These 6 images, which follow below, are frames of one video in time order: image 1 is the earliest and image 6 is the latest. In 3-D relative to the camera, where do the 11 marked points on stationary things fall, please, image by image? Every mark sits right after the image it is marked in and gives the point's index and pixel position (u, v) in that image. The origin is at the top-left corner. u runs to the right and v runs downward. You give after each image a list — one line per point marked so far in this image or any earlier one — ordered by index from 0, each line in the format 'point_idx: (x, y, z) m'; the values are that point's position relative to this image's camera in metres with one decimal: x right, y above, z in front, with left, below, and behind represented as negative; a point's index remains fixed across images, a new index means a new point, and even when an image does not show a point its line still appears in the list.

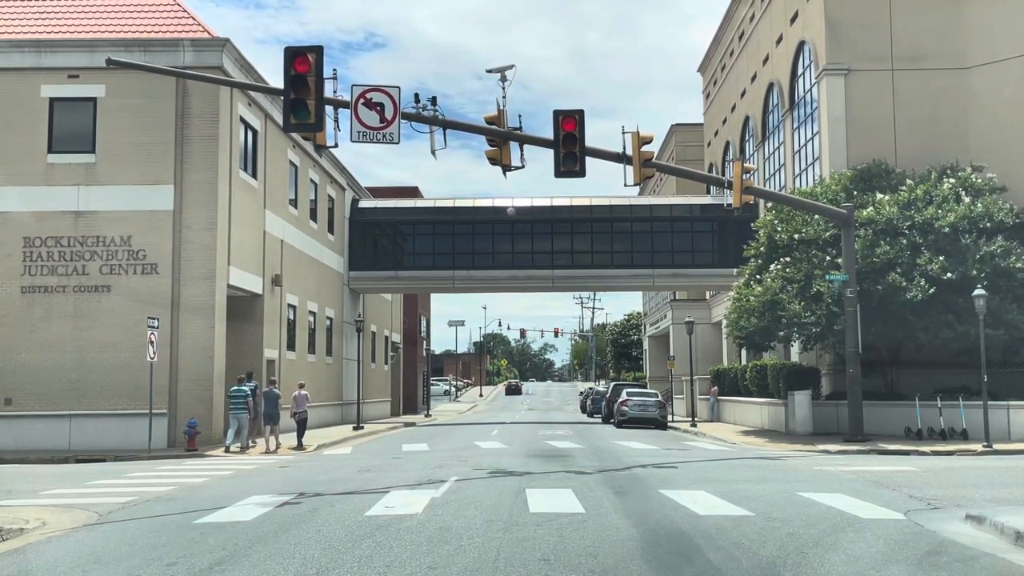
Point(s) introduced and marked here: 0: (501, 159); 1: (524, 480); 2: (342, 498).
0: (-0.2, +2.4, +16.9) m
1: (+0.2, -2.9, +14.2) m
2: (-2.2, -2.7, +11.8) m
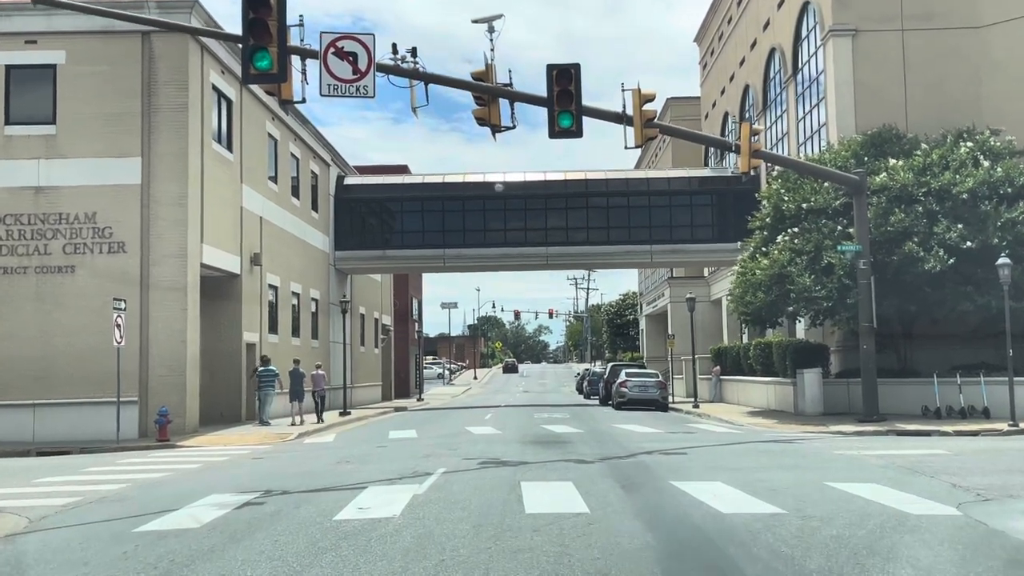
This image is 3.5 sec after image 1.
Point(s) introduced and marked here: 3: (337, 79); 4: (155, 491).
0: (-0.4, +2.8, +15.4) m
1: (+0.1, -2.5, +12.8) m
2: (-2.2, -2.4, +10.4) m
3: (-2.4, +2.9, +12.9) m
4: (-4.7, -2.7, +12.2) m
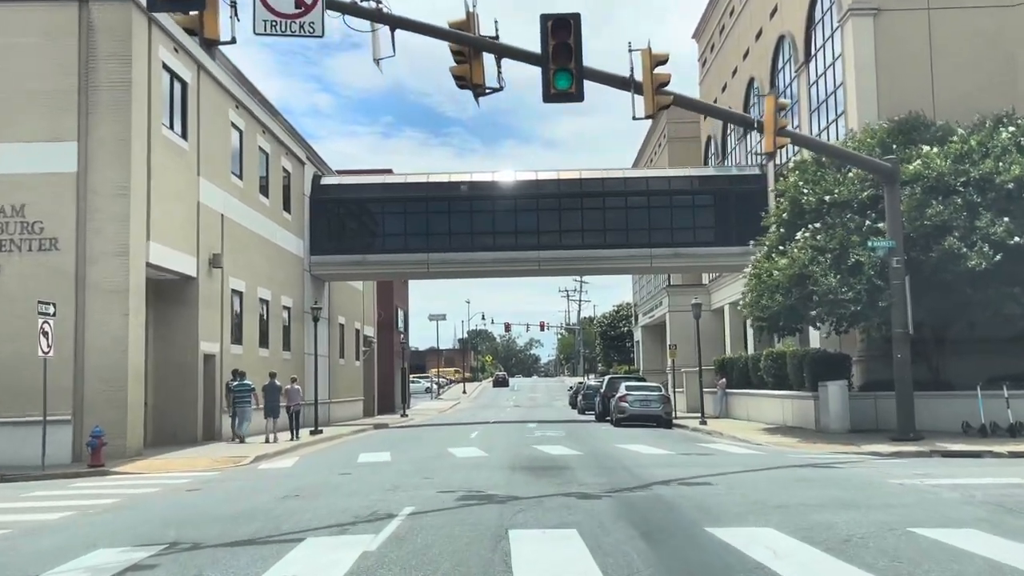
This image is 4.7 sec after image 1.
0: (-0.6, +2.9, +12.7) m
1: (0.0, -2.4, +10.0) m
2: (-2.4, -2.2, +7.6) m
3: (-2.6, +3.0, +10.2) m
4: (-4.9, -2.6, +9.4) m
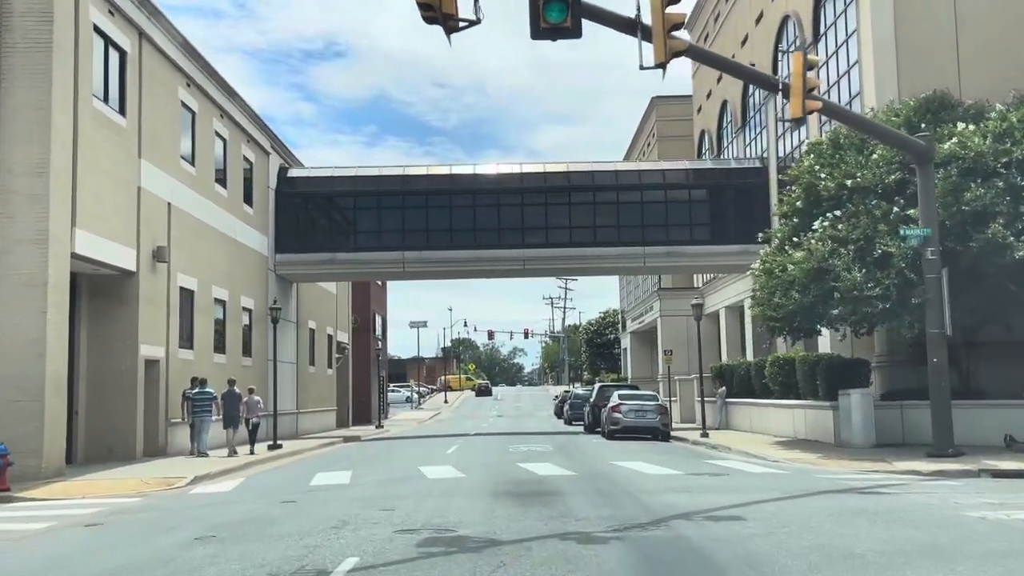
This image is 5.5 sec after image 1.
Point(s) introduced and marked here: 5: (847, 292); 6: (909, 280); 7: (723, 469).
0: (-0.8, +3.1, +10.1) m
1: (-0.2, -2.2, +7.4) m
2: (-2.5, -2.0, +4.9) m
3: (-2.8, +3.2, +7.6) m
4: (-5.0, -2.3, +6.7) m
5: (+6.7, -0.1, +18.5) m
6: (+7.8, +0.2, +18.2) m
7: (+3.7, -3.2, +16.2) m
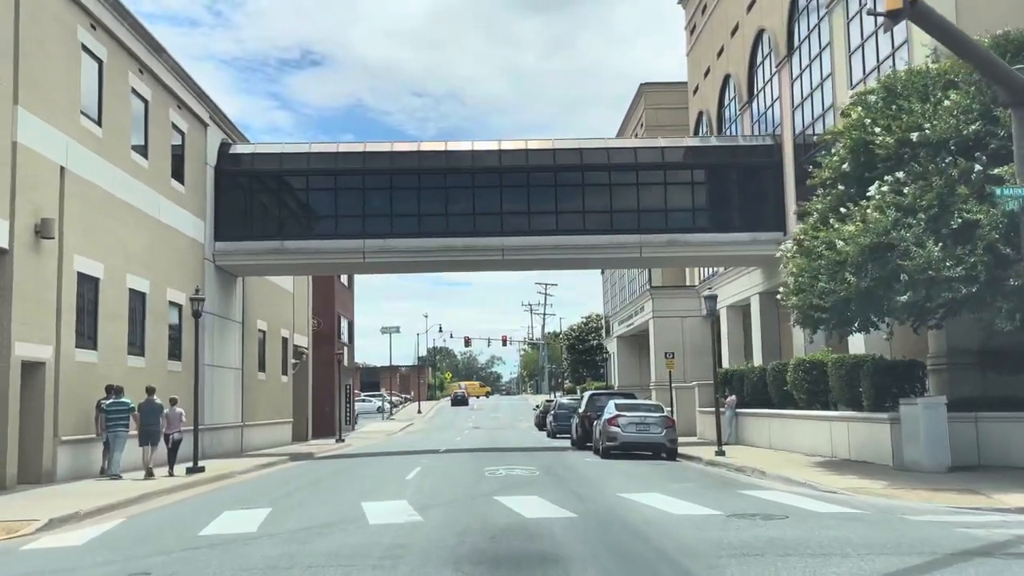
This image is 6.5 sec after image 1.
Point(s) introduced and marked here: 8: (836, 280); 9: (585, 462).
0: (-1.0, +3.5, +5.8) m
1: (-0.3, -1.8, +3.0) m
2: (-2.5, -1.5, +0.5) m
3: (-2.9, +3.7, +3.3) m
4: (-5.1, -1.9, +2.2) m
5: (+6.3, +0.2, +14.3) m
6: (+7.4, +0.5, +14.1) m
7: (+3.4, -2.8, +11.9) m
8: (+5.5, +0.1, +16.0) m
9: (+1.6, -3.7, +19.9) m
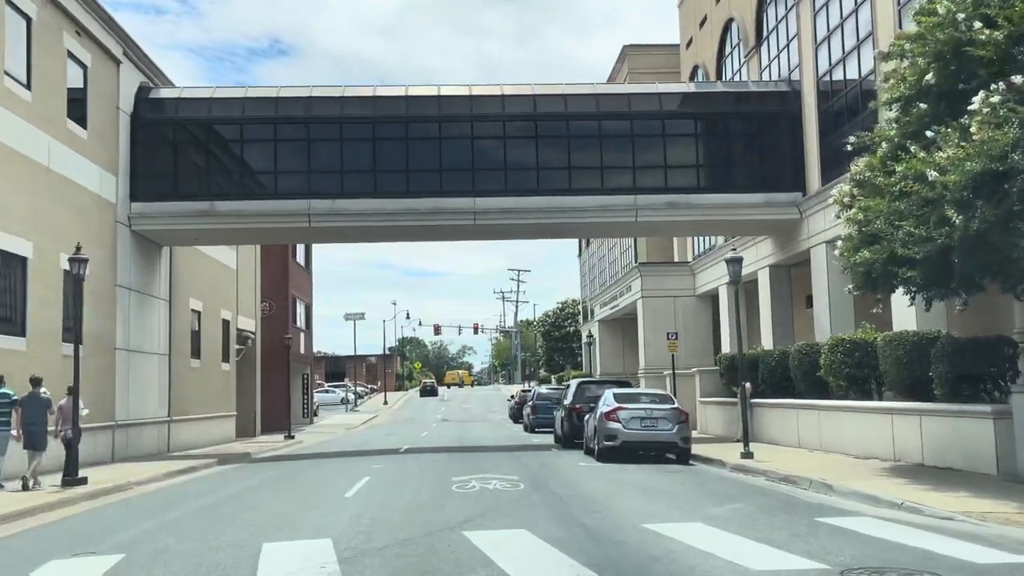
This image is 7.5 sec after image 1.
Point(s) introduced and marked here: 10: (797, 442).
0: (-0.9, +4.0, +1.4) m
1: (-0.2, -1.2, -1.3) m
2: (-2.3, -1.0, -3.9) m
3: (-2.8, +4.2, -1.2) m
4: (-5.0, -1.4, -2.2) m
5: (+6.1, +0.9, +10.2) m
6: (+7.2, +1.1, +9.9) m
7: (+3.2, -2.2, +7.7) m
8: (+5.2, +0.8, +11.8) m
9: (+1.2, -3.0, +15.7) m
10: (+6.0, -3.3, +19.6) m
